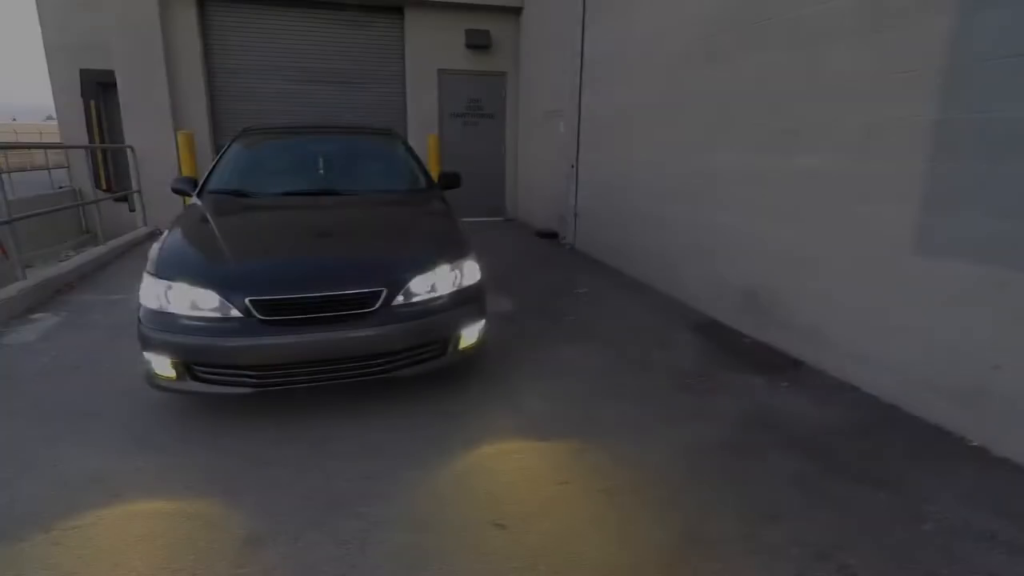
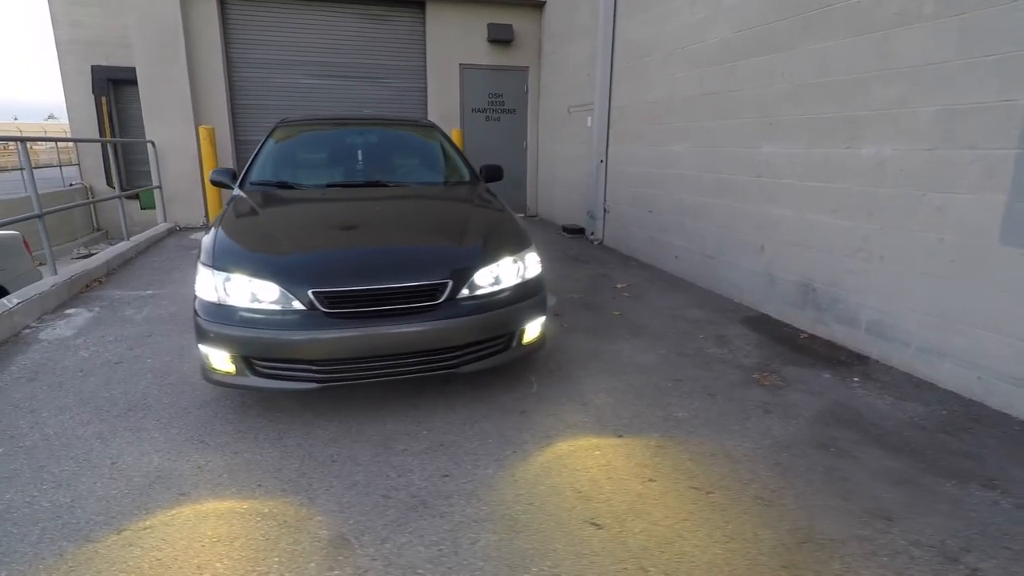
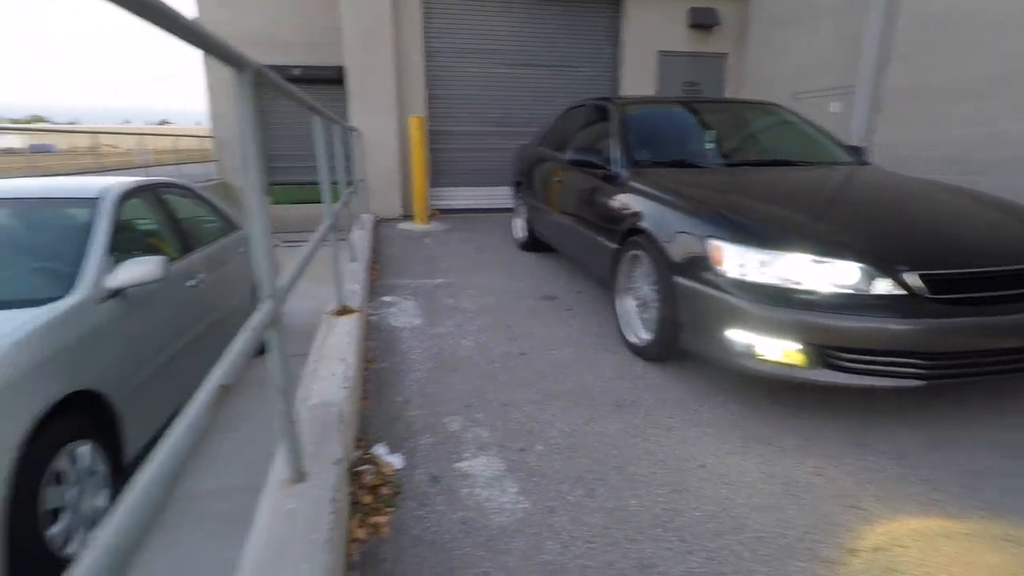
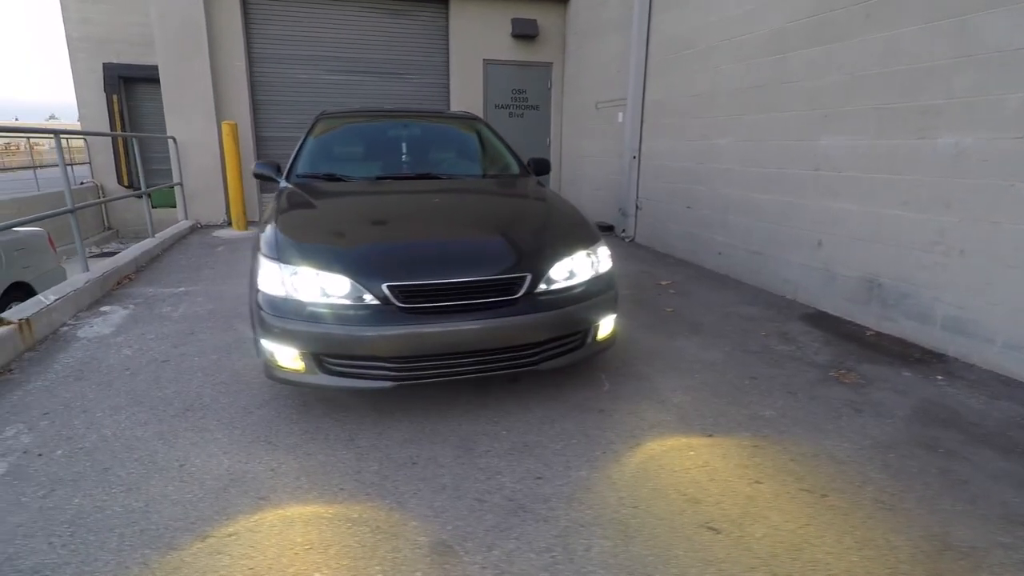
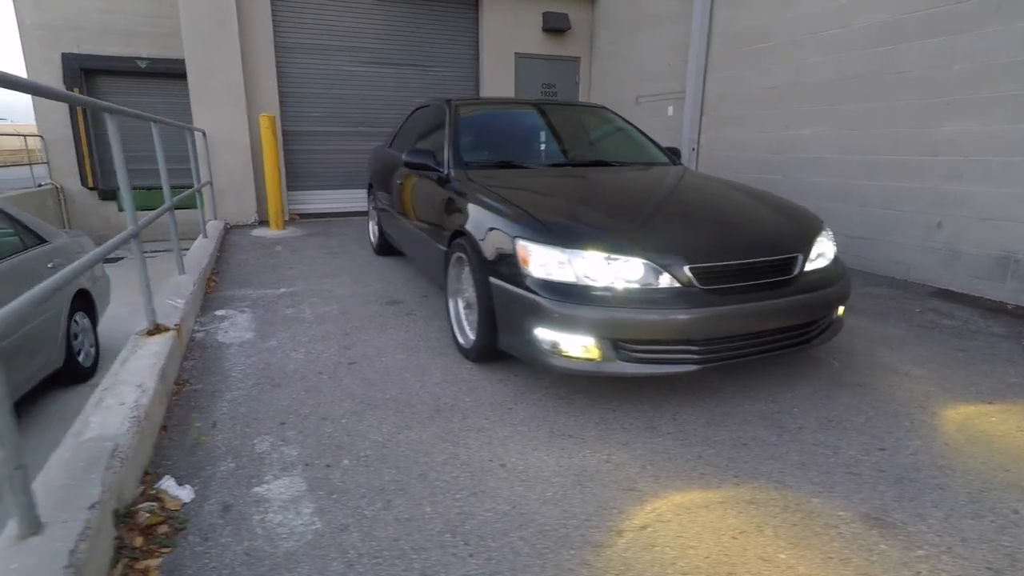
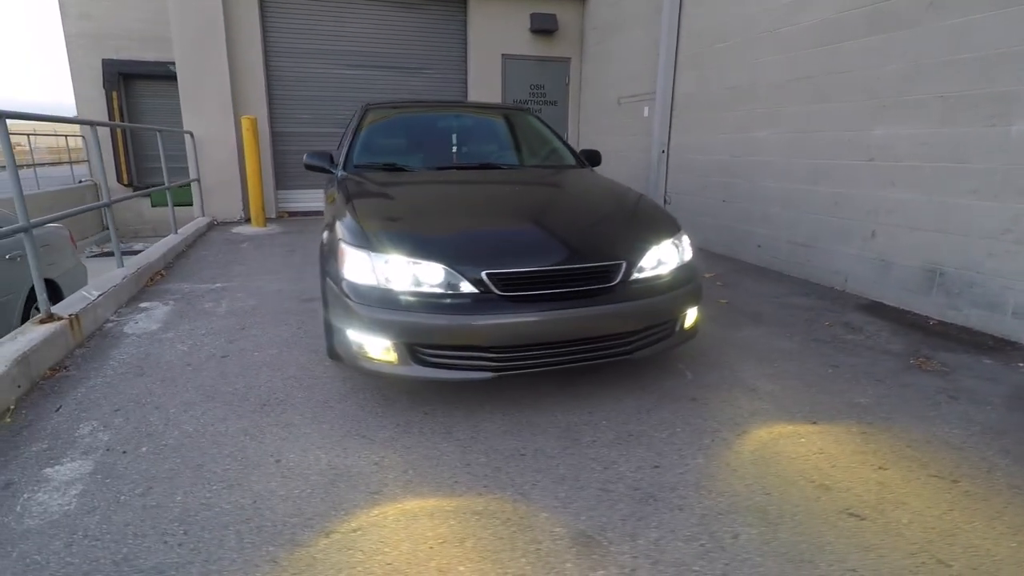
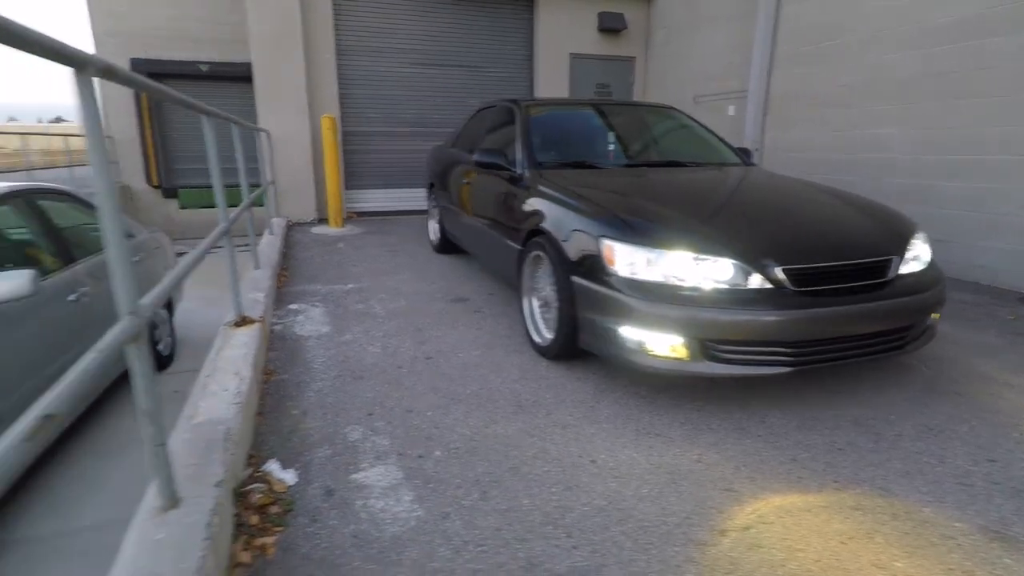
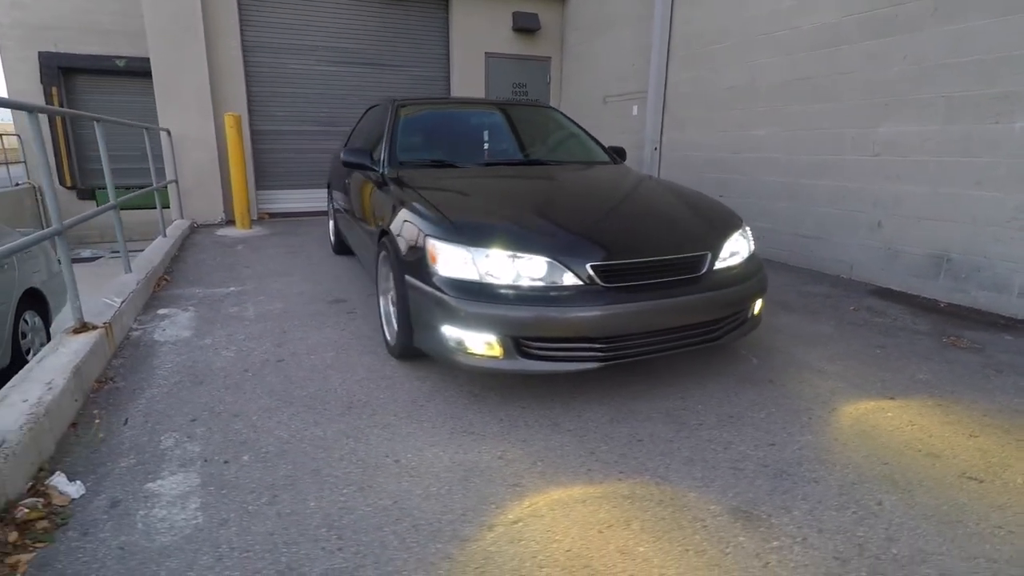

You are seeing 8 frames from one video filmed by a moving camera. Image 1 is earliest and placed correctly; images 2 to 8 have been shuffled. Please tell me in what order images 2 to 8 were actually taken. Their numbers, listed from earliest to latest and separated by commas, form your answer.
2, 4, 6, 8, 5, 7, 3
